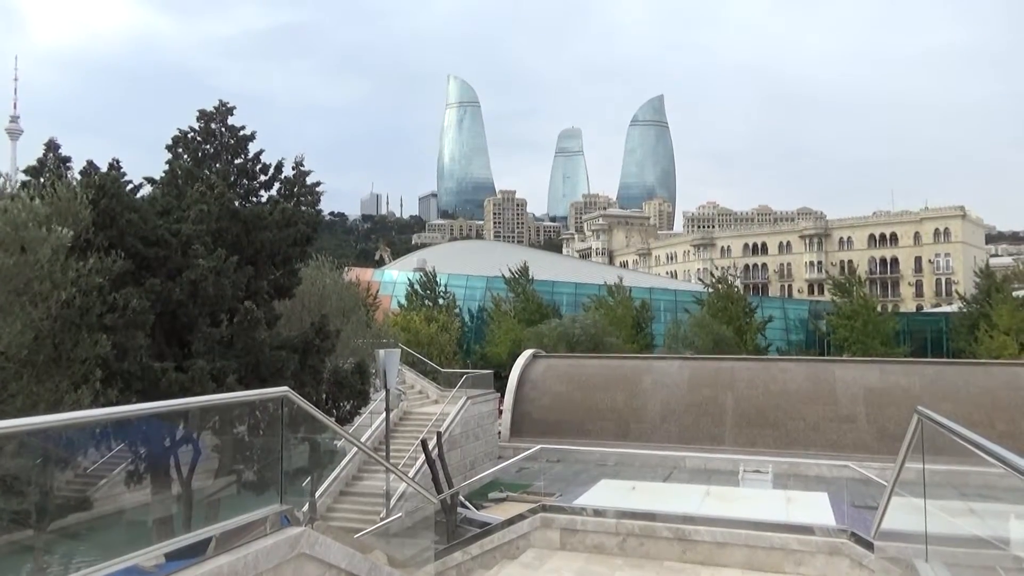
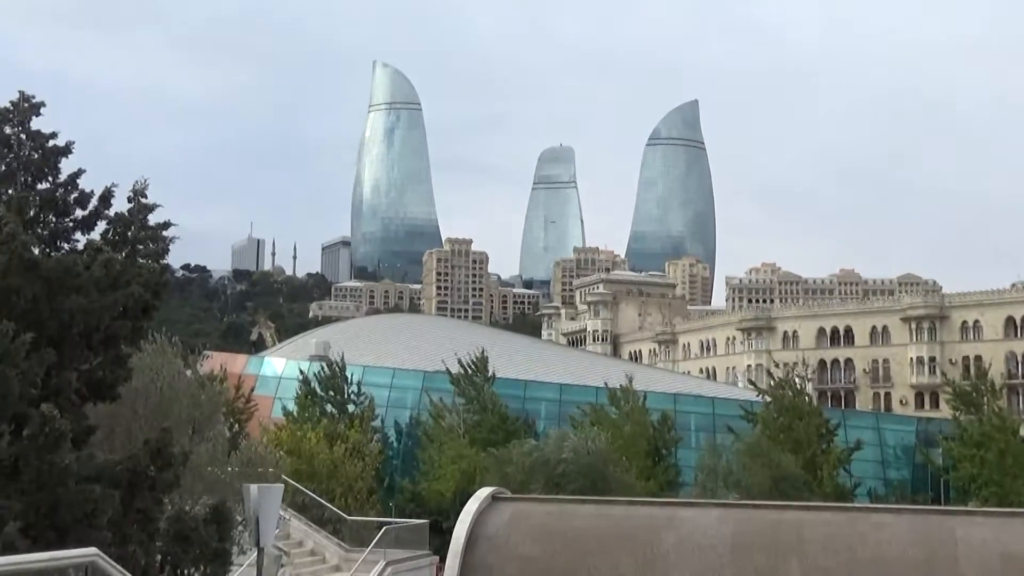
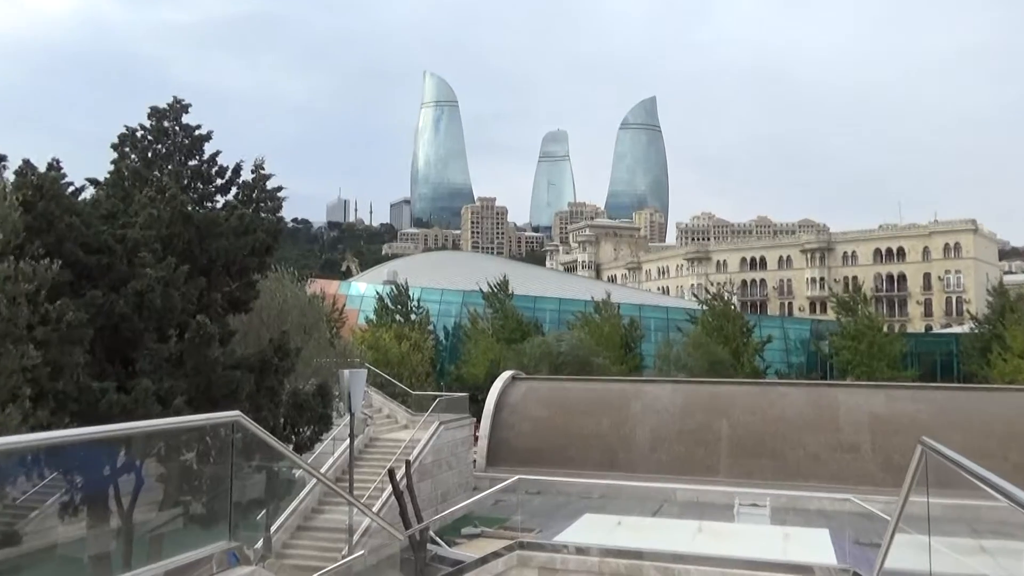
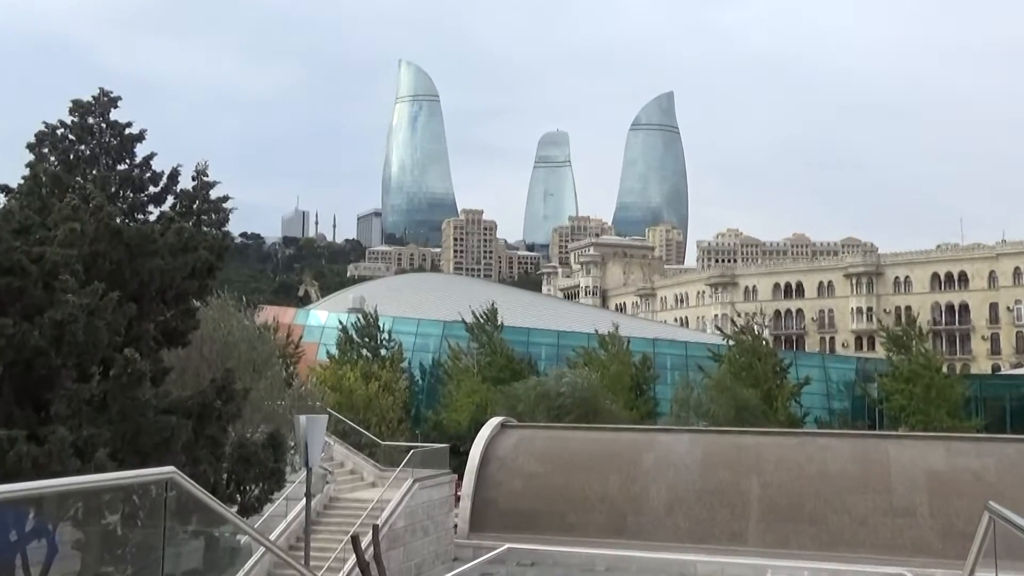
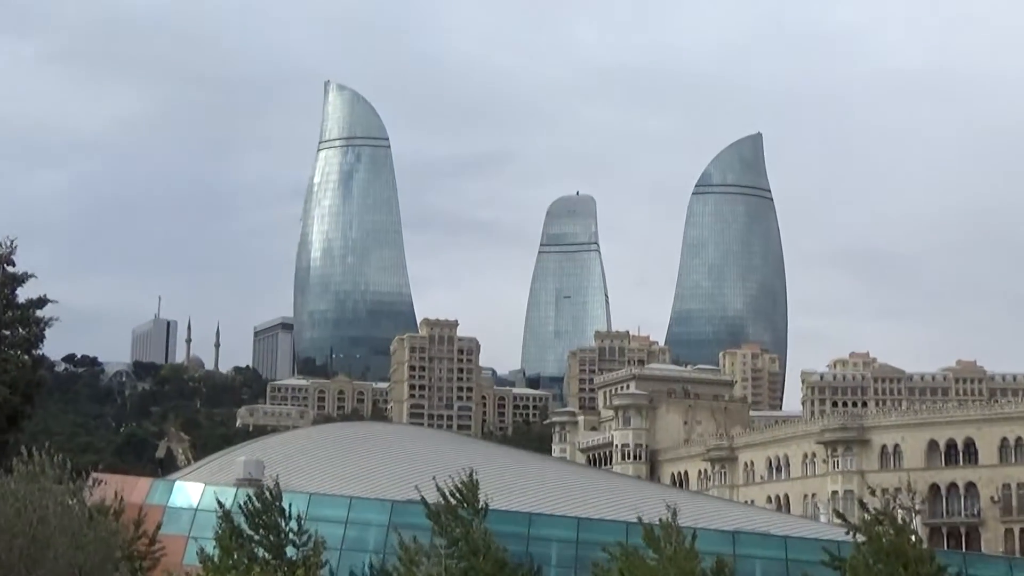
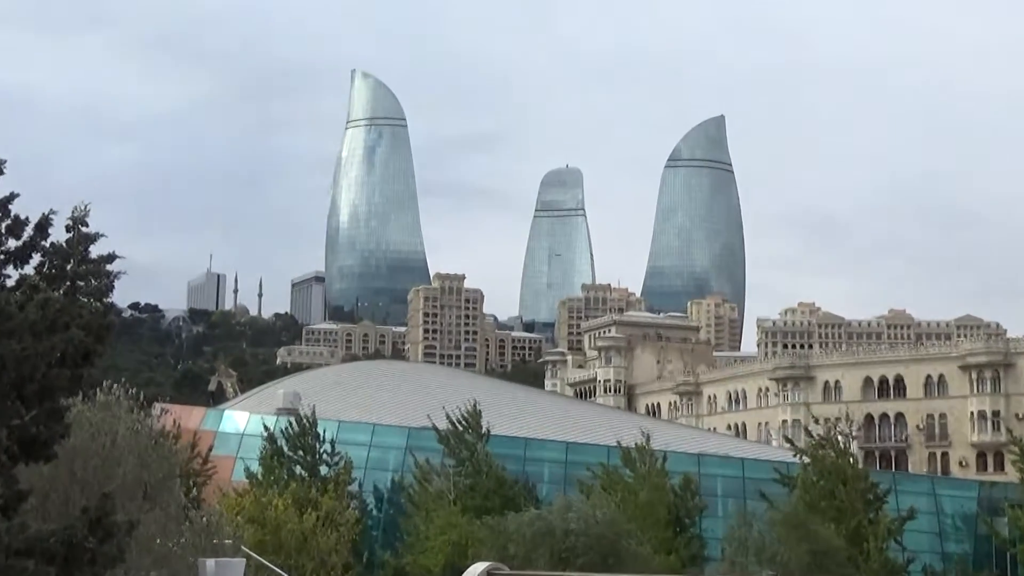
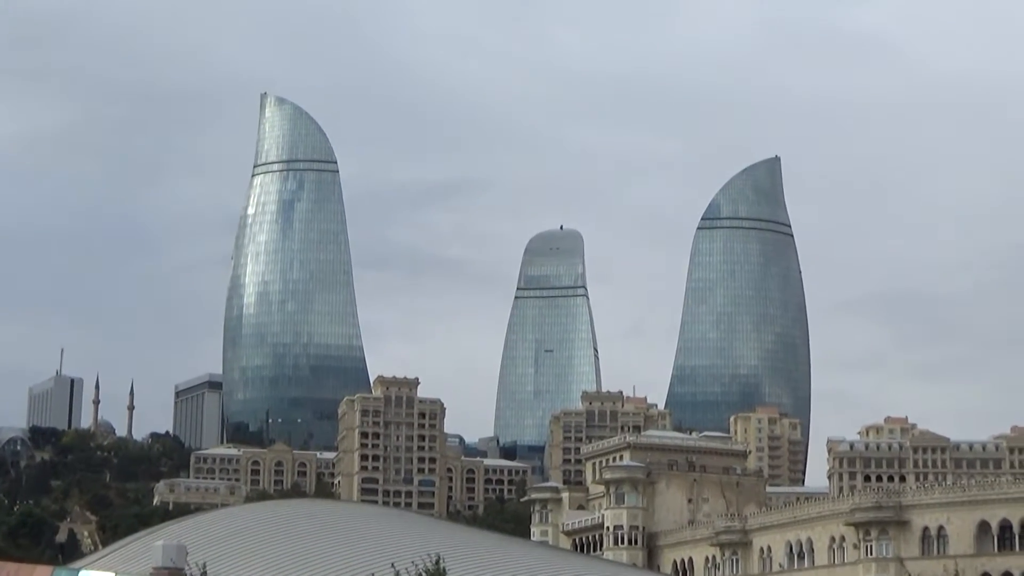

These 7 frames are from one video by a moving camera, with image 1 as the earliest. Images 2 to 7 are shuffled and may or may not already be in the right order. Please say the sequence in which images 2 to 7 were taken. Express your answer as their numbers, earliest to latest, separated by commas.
3, 4, 2, 6, 5, 7
